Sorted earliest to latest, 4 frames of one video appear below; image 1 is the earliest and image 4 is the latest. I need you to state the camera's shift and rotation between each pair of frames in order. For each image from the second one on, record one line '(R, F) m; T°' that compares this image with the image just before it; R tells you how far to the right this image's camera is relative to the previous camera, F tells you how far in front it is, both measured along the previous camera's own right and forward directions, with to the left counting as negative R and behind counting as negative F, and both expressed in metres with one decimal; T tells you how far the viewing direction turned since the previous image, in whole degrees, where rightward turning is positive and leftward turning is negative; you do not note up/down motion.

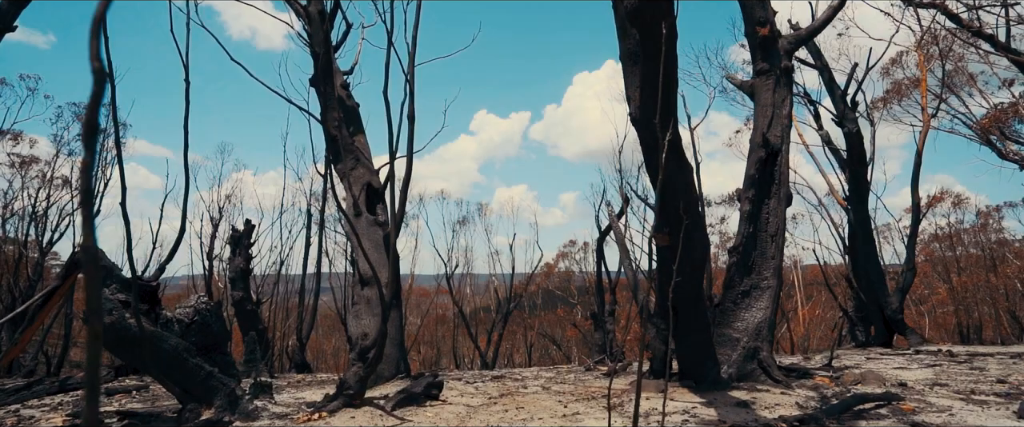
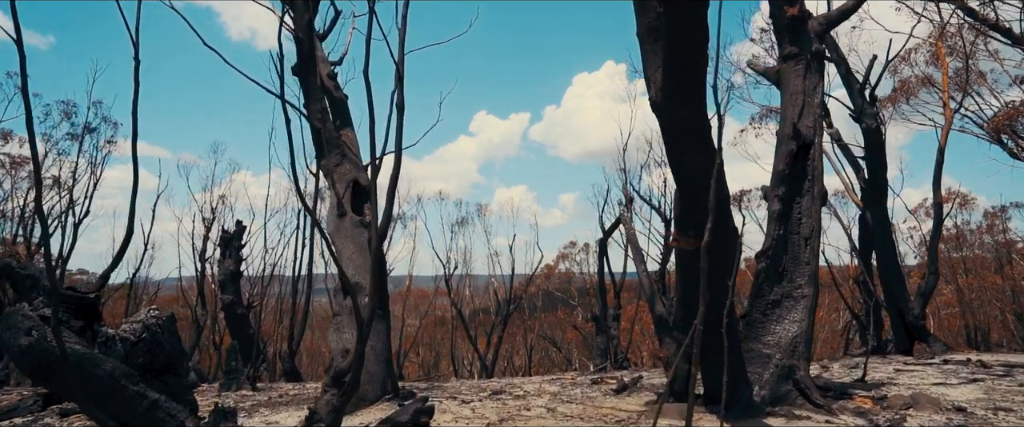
(0.0, +0.7) m; 0°
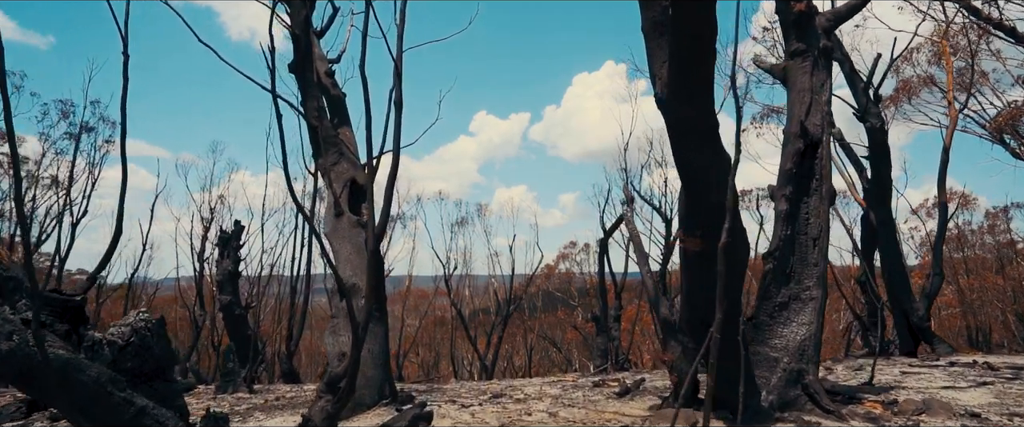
(0.0, +0.1) m; 0°
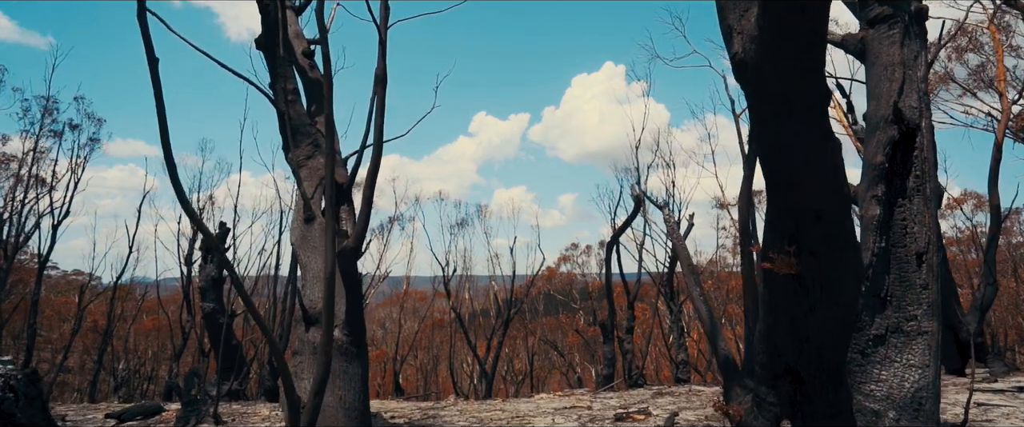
(-0.1, +1.2) m; 0°
